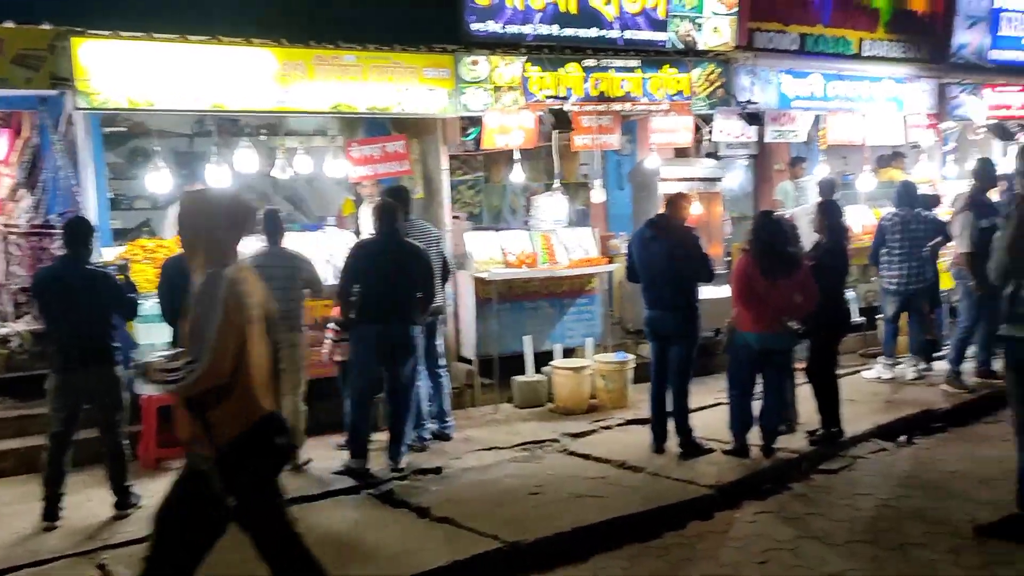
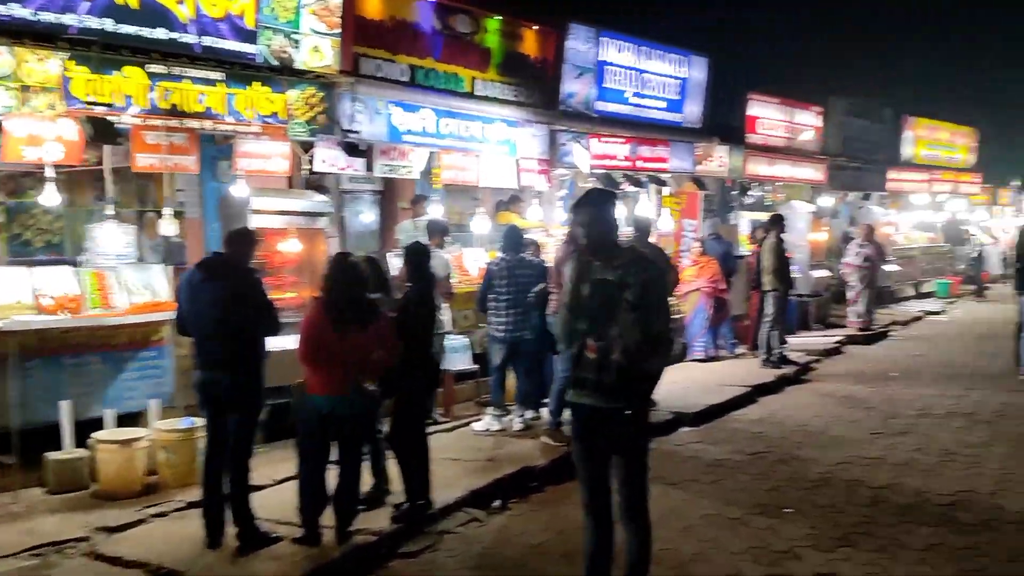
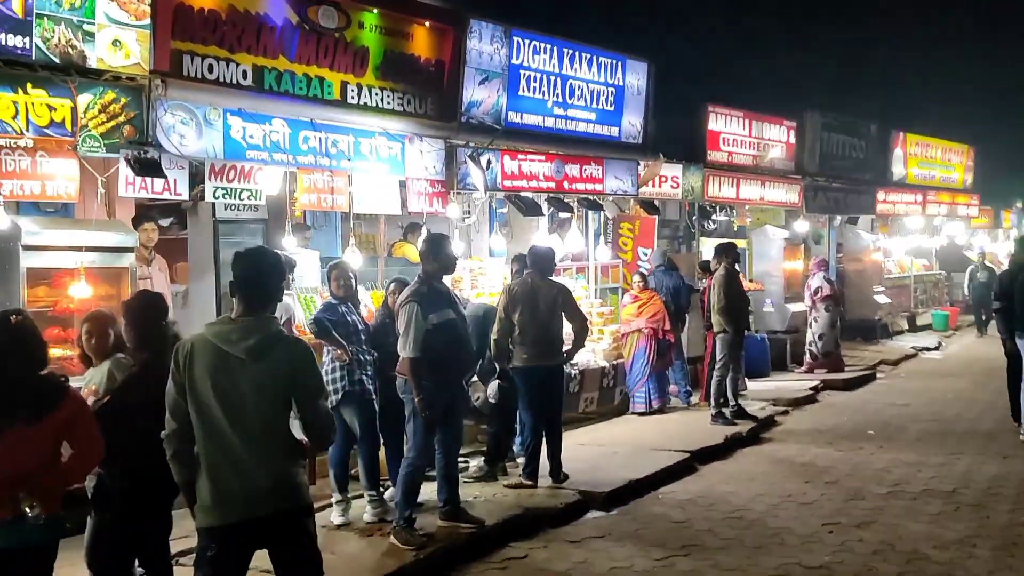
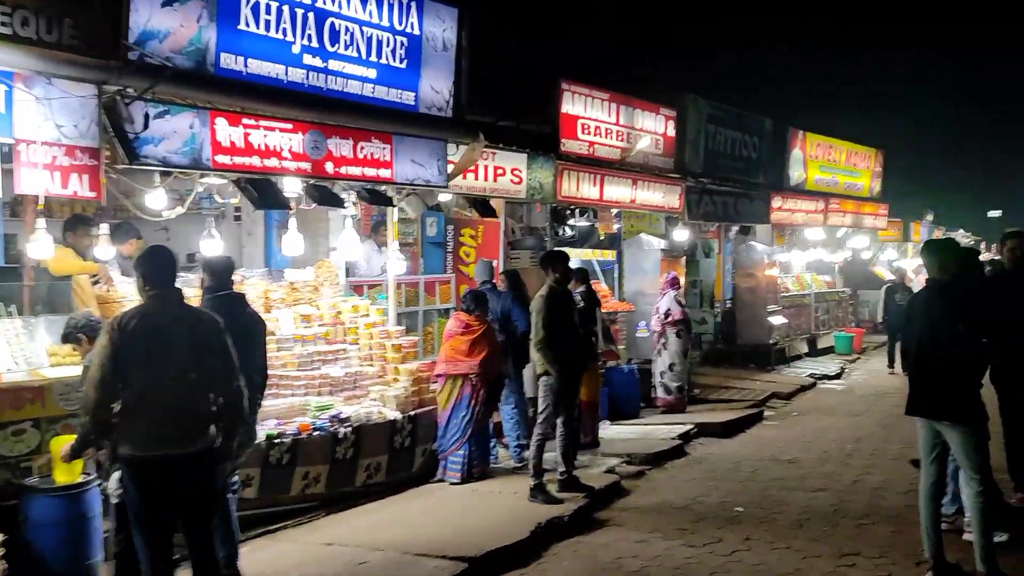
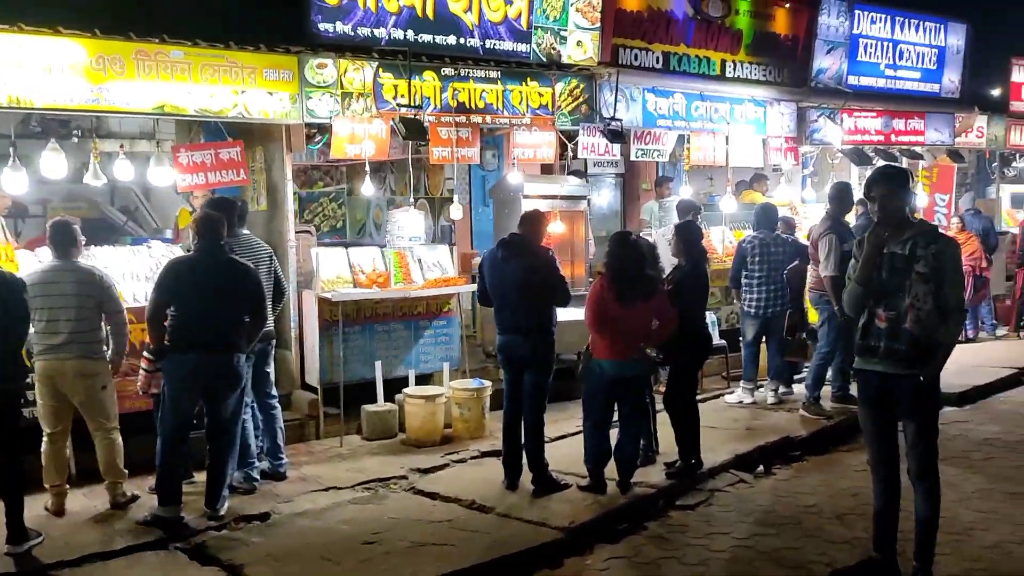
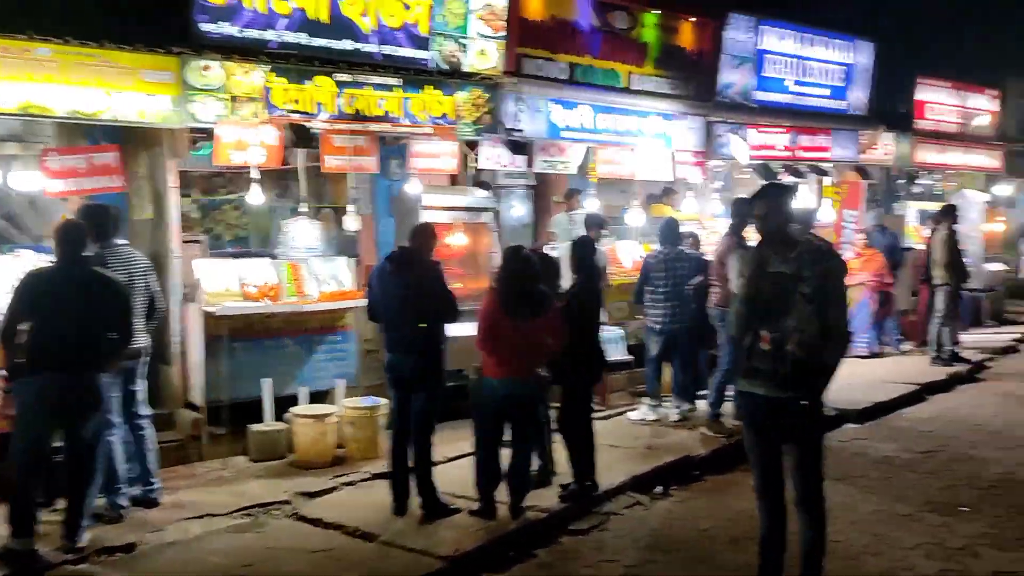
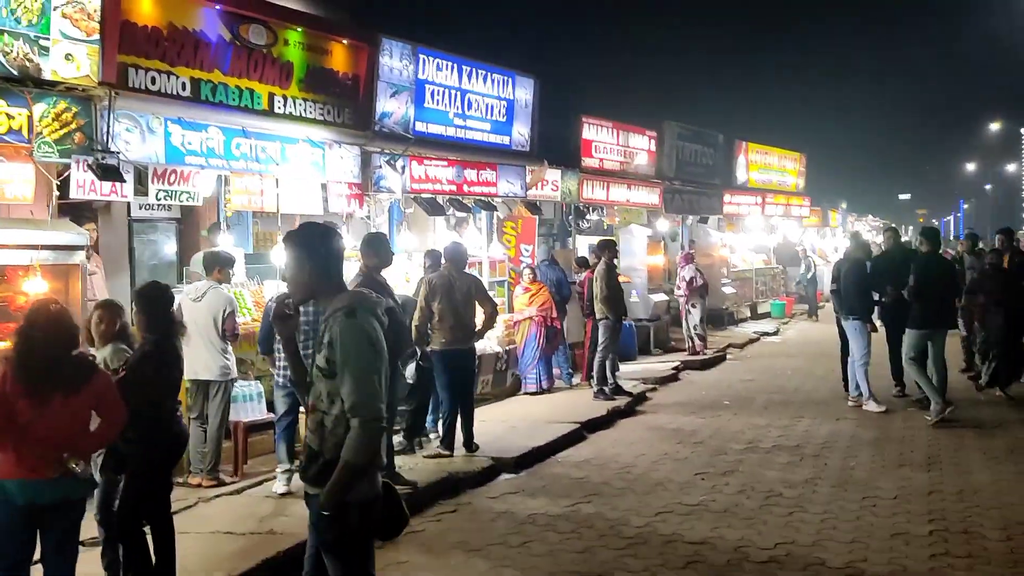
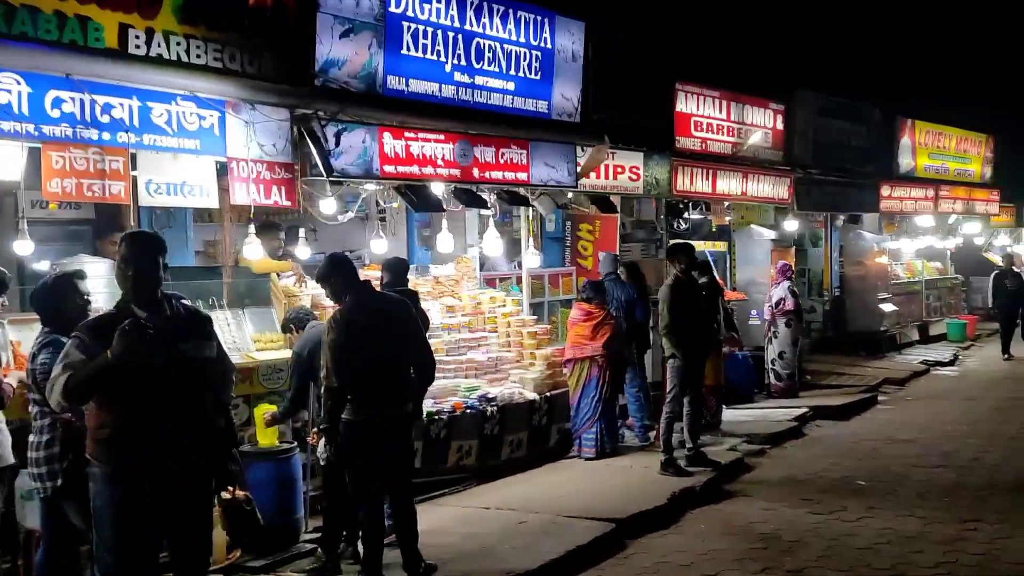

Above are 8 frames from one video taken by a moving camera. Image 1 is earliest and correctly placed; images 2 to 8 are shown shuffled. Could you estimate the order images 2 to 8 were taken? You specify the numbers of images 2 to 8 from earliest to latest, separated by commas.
5, 6, 2, 7, 3, 8, 4
